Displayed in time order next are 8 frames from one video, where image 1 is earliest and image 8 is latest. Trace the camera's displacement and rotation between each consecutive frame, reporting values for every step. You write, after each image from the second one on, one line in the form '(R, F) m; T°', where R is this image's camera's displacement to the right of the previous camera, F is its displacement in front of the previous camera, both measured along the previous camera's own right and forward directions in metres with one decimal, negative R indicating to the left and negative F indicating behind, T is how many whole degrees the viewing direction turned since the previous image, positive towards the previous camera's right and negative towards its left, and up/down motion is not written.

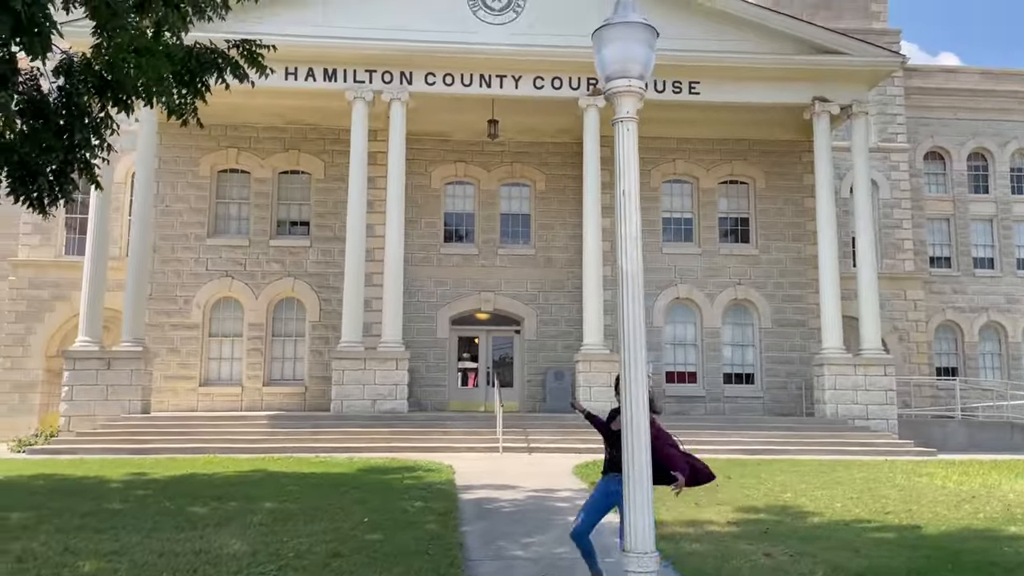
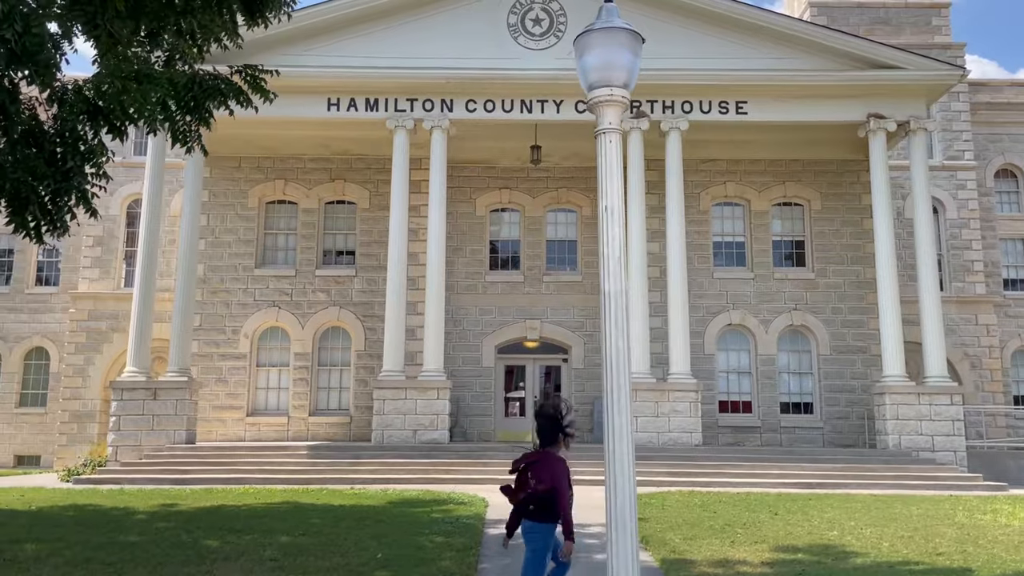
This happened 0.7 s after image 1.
(+0.5, +0.4) m; -4°
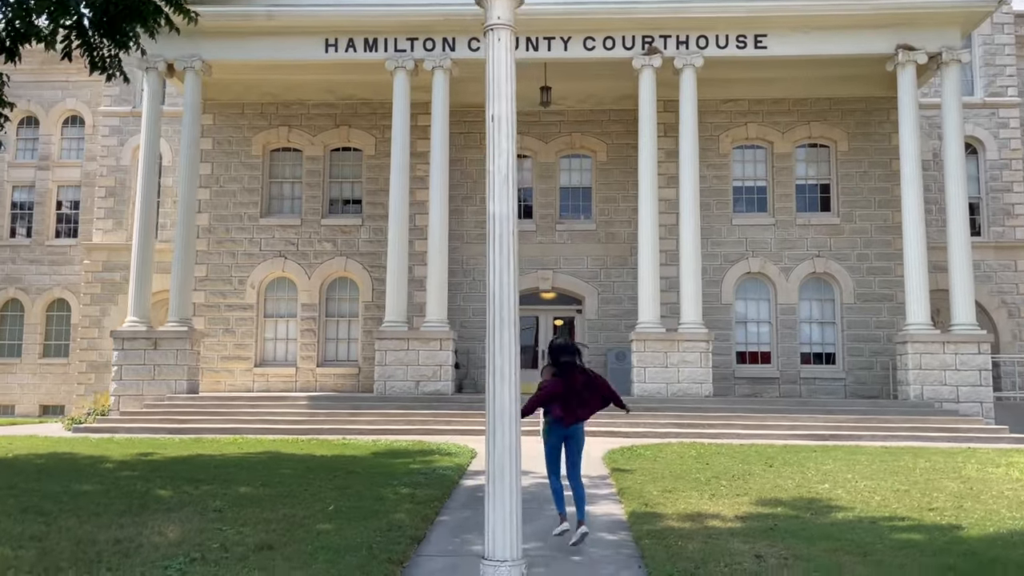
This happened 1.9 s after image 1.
(+0.8, +0.6) m; -3°
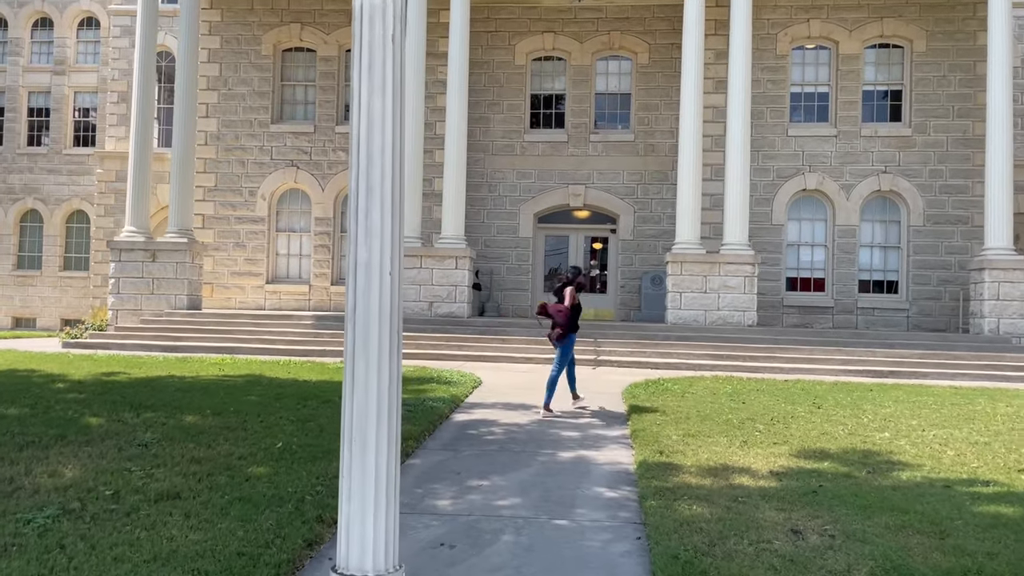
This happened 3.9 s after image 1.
(+0.5, +1.6) m; -3°
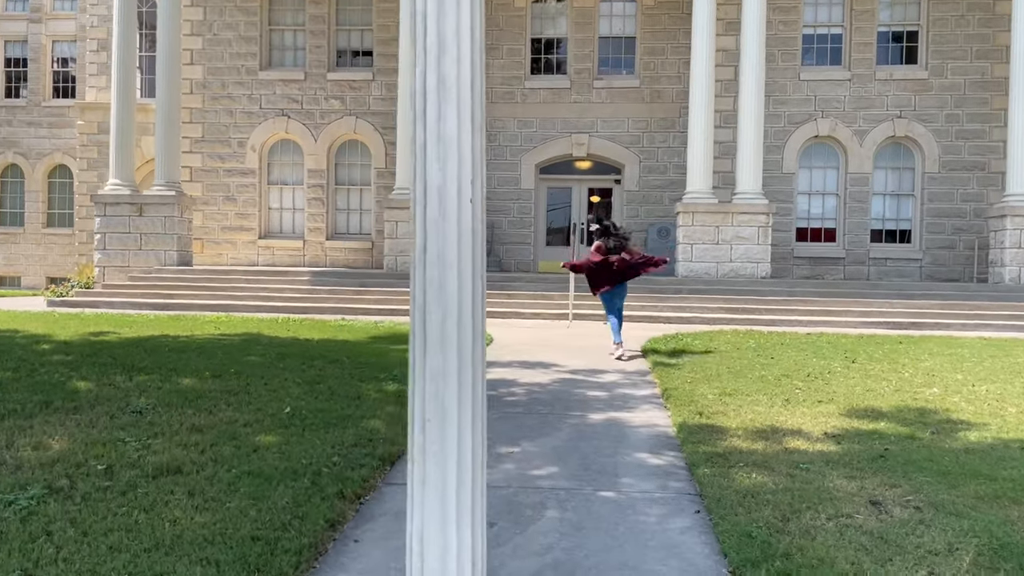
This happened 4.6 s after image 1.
(-0.3, +0.6) m; +1°
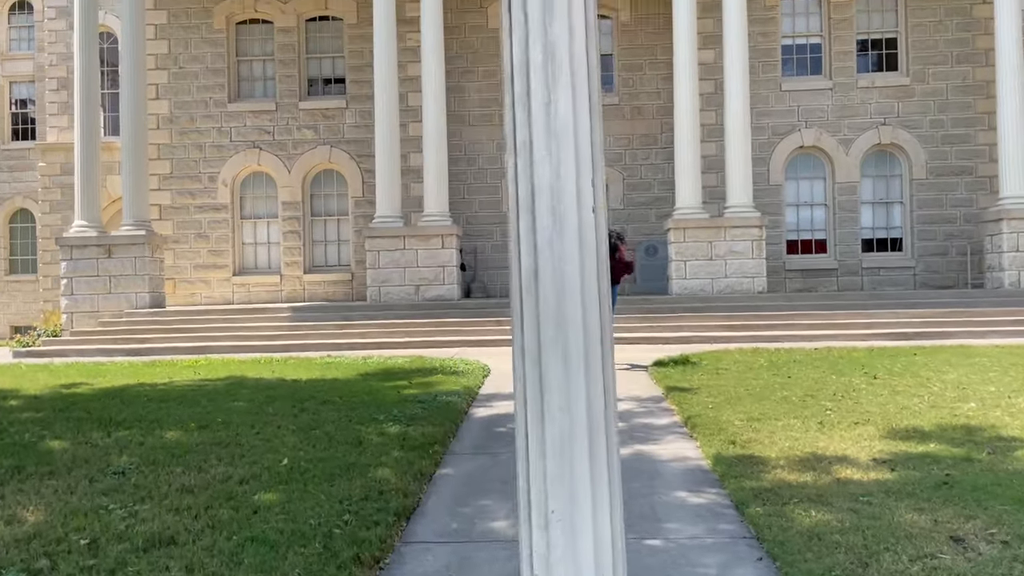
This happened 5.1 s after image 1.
(-0.3, +0.5) m; +2°
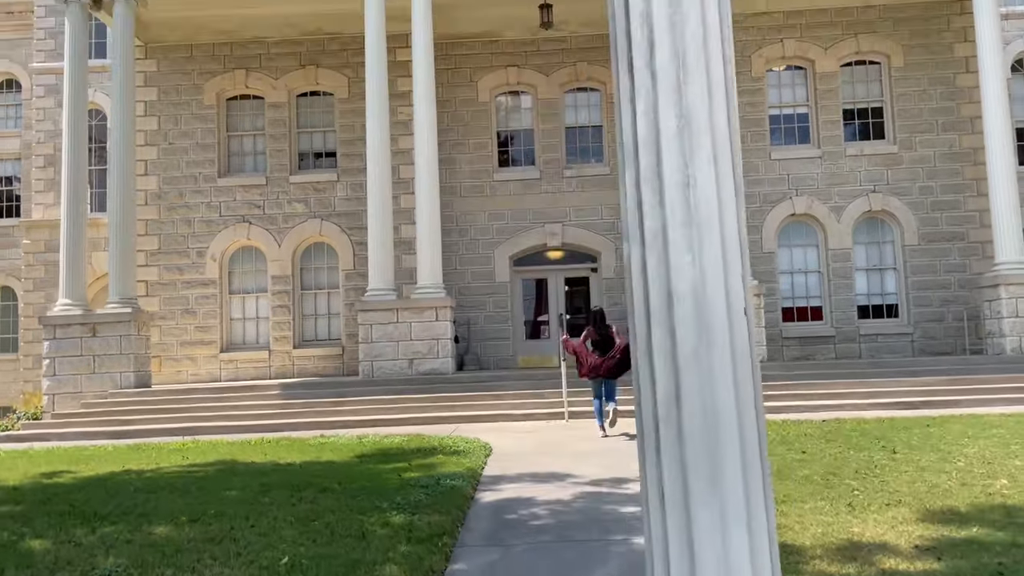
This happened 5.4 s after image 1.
(-0.2, +0.3) m; +1°
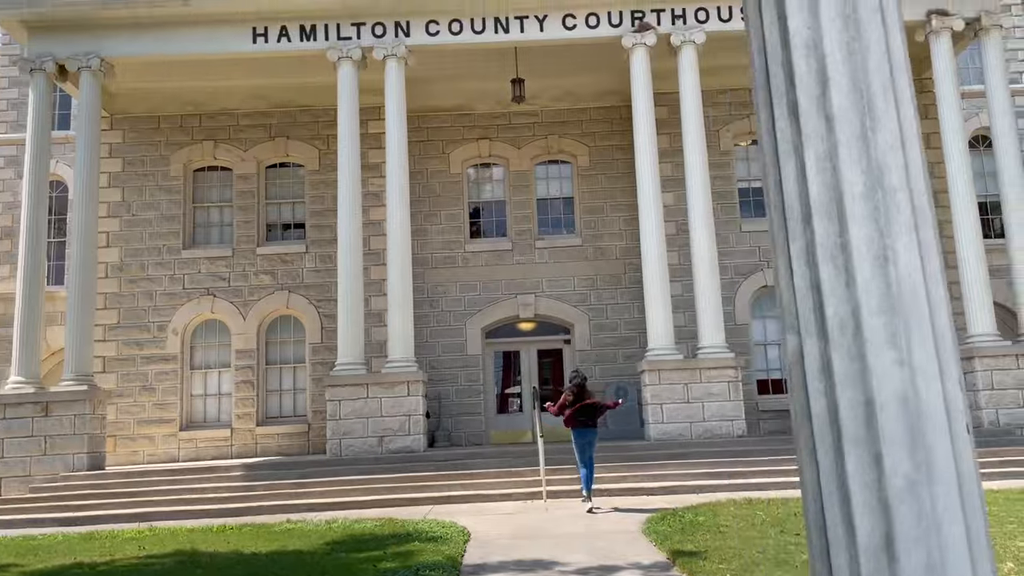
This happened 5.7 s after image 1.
(-0.2, +0.3) m; +2°
